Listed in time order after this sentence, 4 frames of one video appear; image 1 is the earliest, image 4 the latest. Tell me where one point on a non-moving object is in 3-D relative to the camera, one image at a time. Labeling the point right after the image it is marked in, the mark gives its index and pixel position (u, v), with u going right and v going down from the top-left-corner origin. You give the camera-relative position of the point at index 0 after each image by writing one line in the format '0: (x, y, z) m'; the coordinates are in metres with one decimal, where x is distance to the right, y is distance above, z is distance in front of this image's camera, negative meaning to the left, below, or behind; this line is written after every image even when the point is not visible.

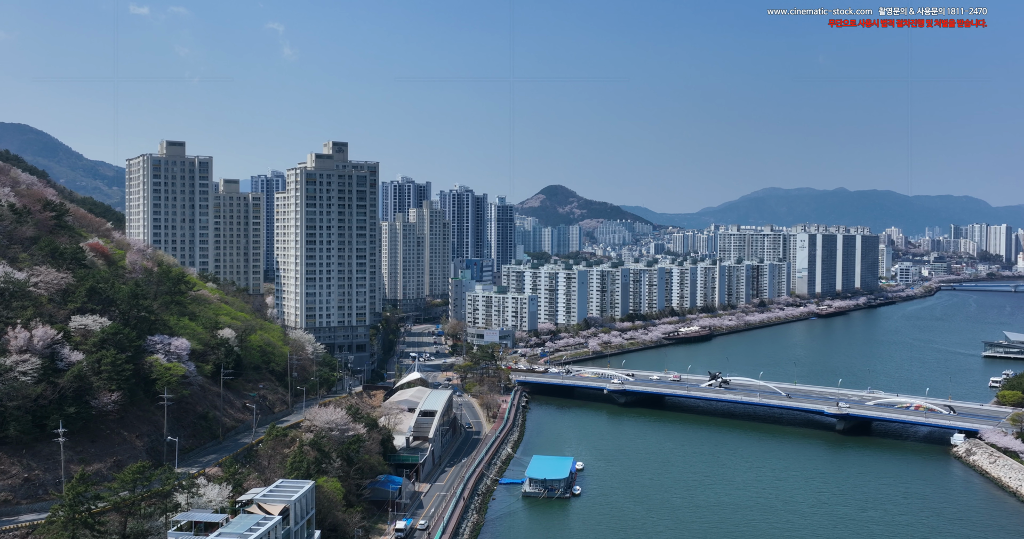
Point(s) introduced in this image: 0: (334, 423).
0: (-4.0, -3.5, +17.0) m
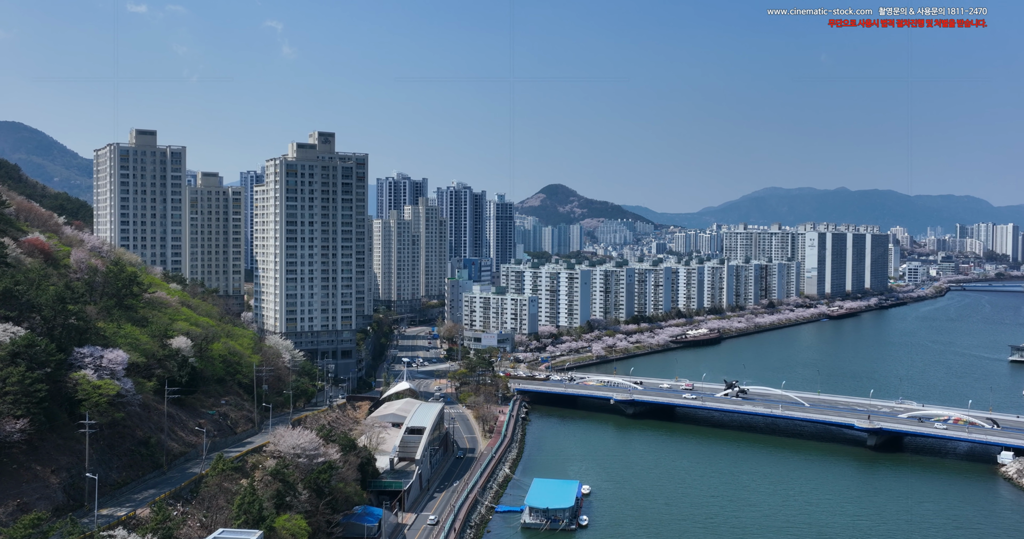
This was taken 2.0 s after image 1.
0: (-4.1, -3.4, +14.6) m
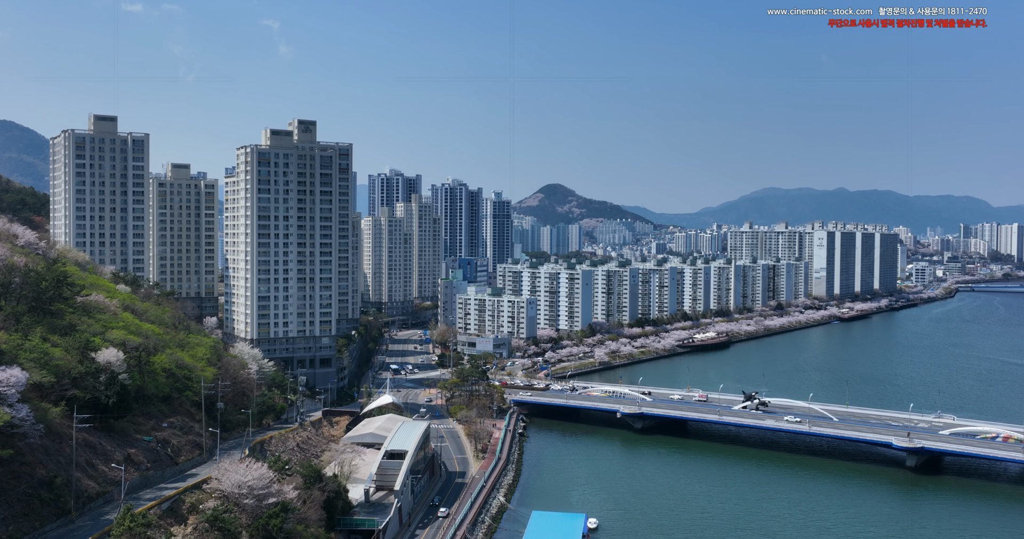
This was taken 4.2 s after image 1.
0: (-4.2, -3.4, +12.0) m
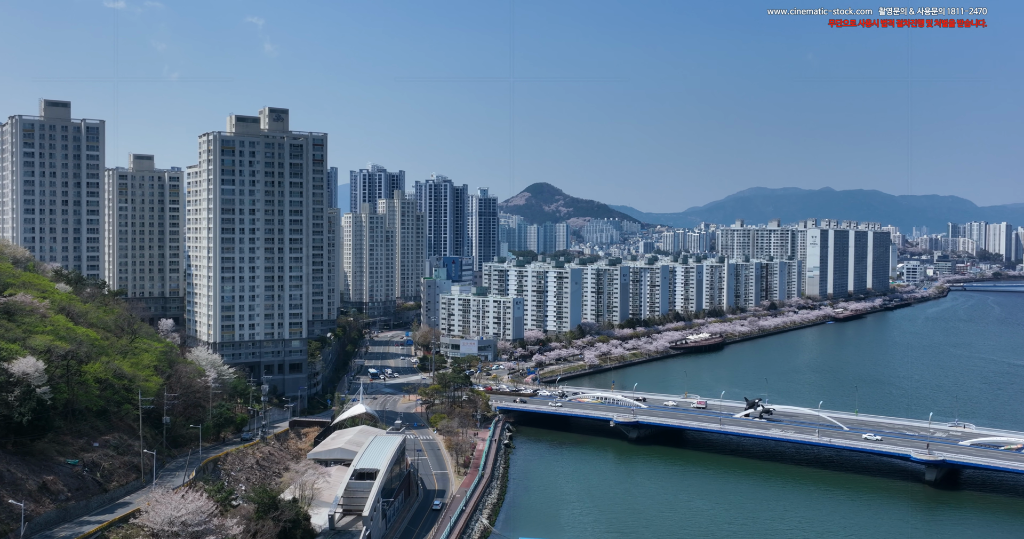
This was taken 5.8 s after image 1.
0: (-4.4, -3.4, +10.1) m
